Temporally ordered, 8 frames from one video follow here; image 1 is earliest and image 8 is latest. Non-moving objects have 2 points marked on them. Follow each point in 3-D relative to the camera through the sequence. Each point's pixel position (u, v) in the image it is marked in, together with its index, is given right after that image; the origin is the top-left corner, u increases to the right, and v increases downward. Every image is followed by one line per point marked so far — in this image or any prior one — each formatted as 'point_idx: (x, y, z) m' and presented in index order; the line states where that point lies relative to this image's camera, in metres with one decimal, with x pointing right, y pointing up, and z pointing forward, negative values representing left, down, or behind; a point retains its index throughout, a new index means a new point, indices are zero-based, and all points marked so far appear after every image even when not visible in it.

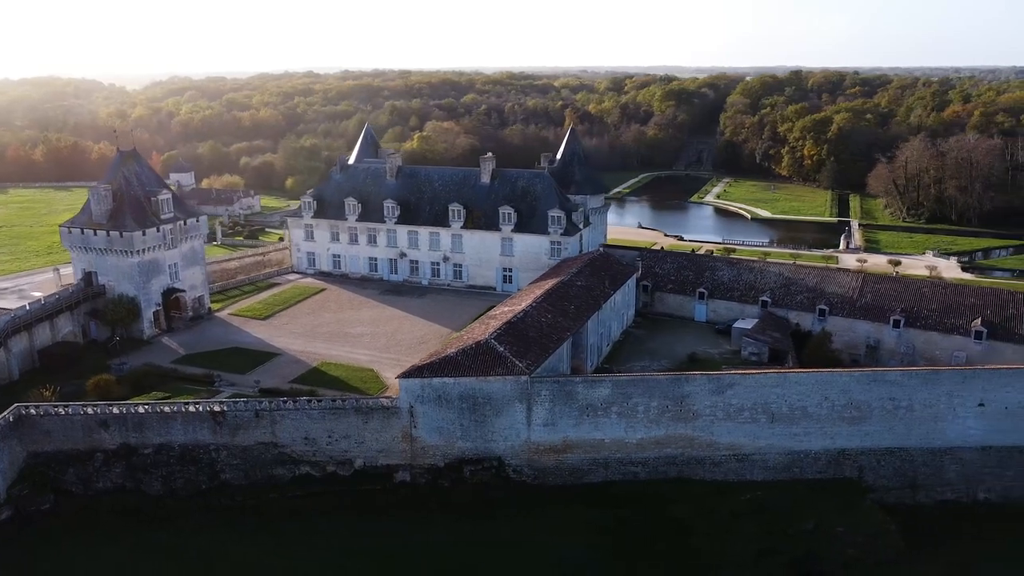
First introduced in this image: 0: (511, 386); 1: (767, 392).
0: (0.0, -2.4, +19.7) m
1: (+6.3, -2.6, +20.0) m
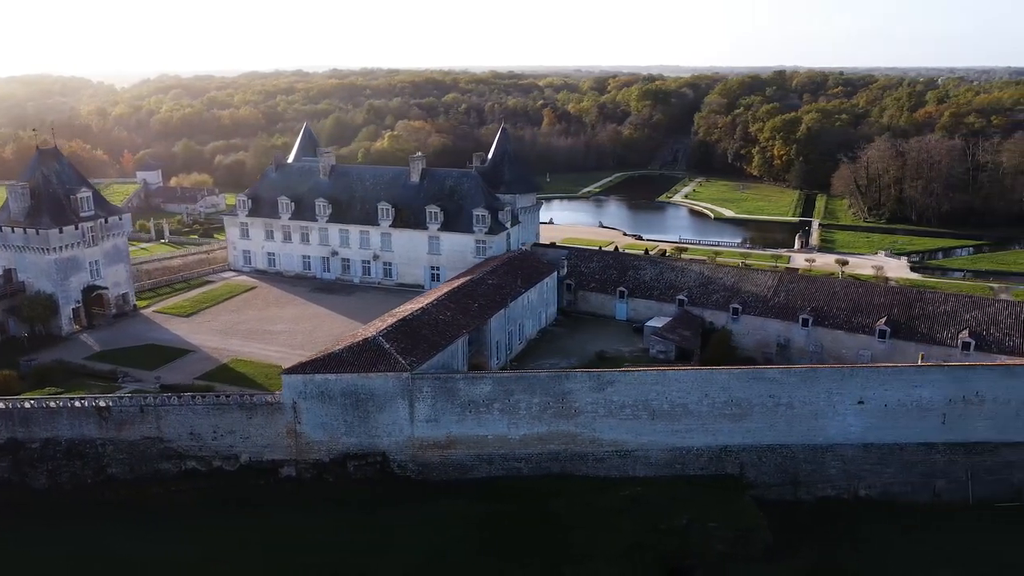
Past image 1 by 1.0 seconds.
0: (-3.0, -2.4, +19.9) m
1: (+3.4, -2.5, +20.3) m
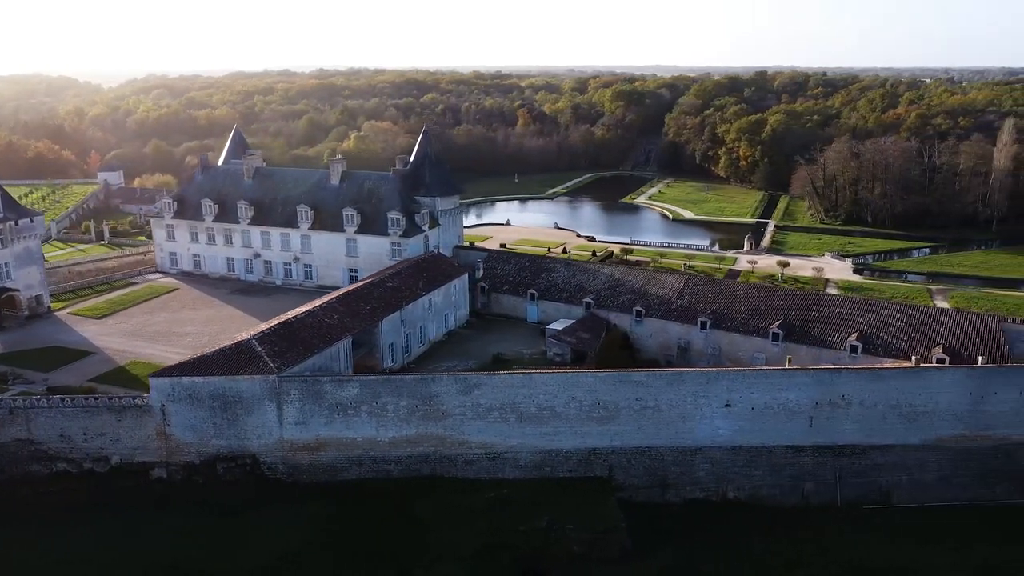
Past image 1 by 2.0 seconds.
0: (-6.3, -2.4, +20.1) m
1: (0.0, -2.6, +20.4) m
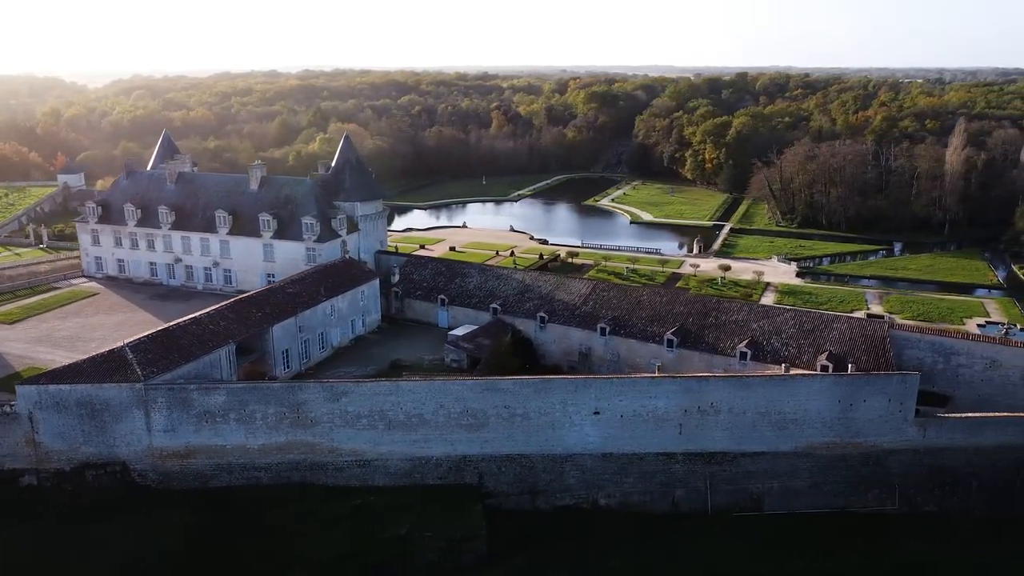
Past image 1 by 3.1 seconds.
0: (-9.7, -2.6, +20.2) m
1: (-3.3, -2.8, +20.5) m
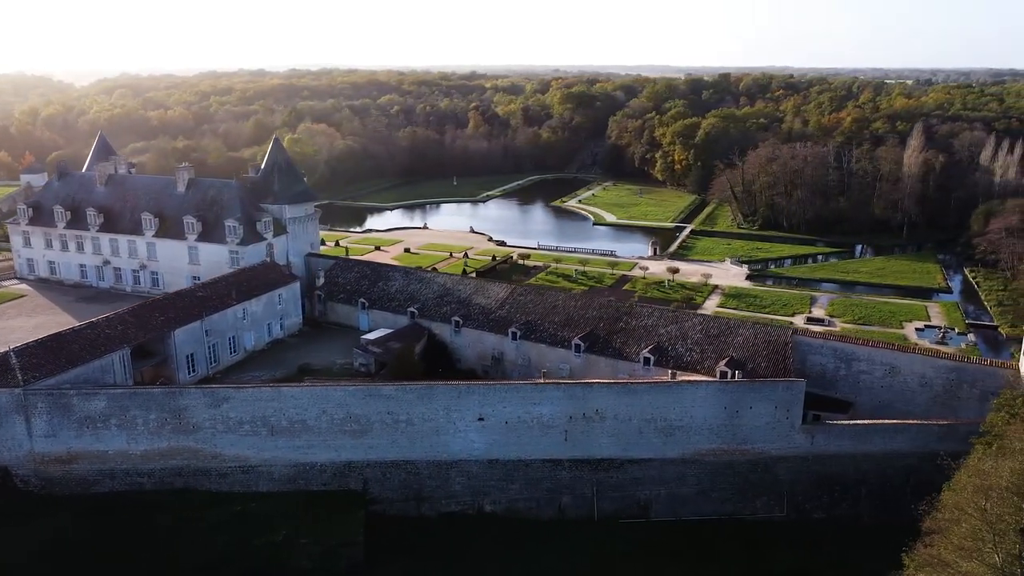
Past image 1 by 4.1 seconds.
0: (-12.7, -2.8, +20.1) m
1: (-6.3, -3.0, +20.4) m
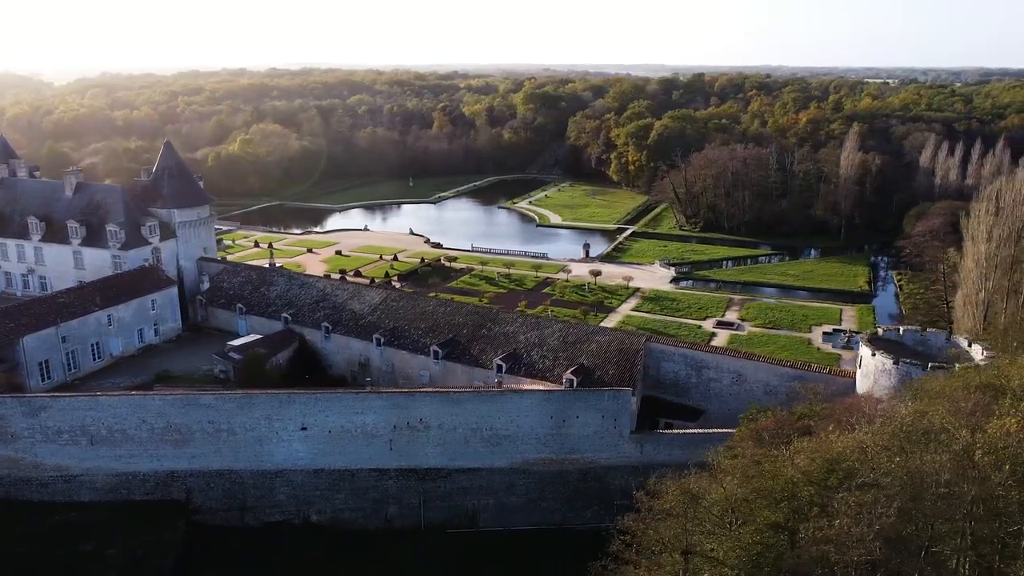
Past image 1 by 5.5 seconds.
0: (-17.2, -3.0, +19.9) m
1: (-10.9, -3.2, +20.3) m
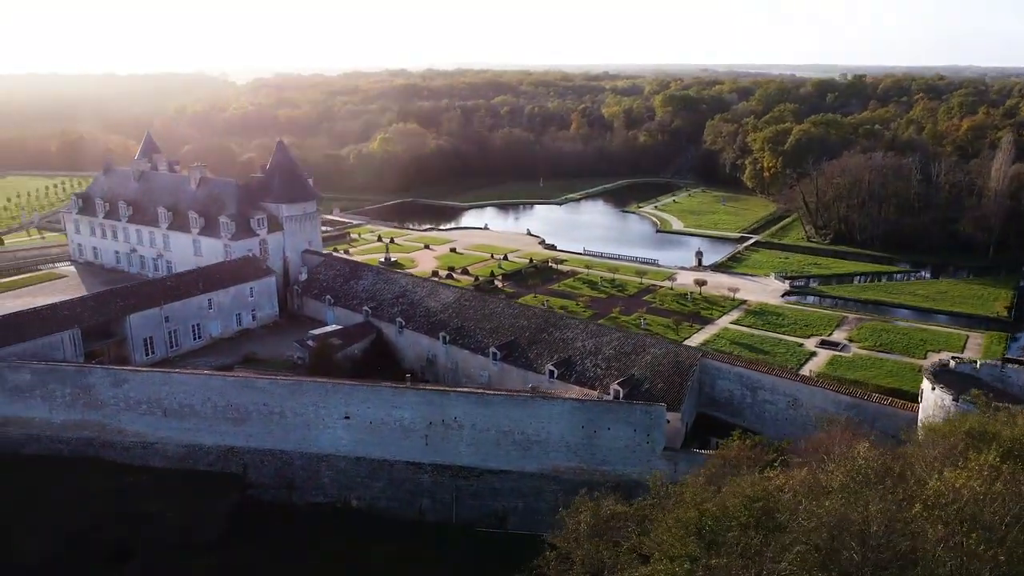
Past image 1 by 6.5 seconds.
0: (-16.2, -2.3, +23.3) m
1: (-9.9, -2.8, +22.4) m
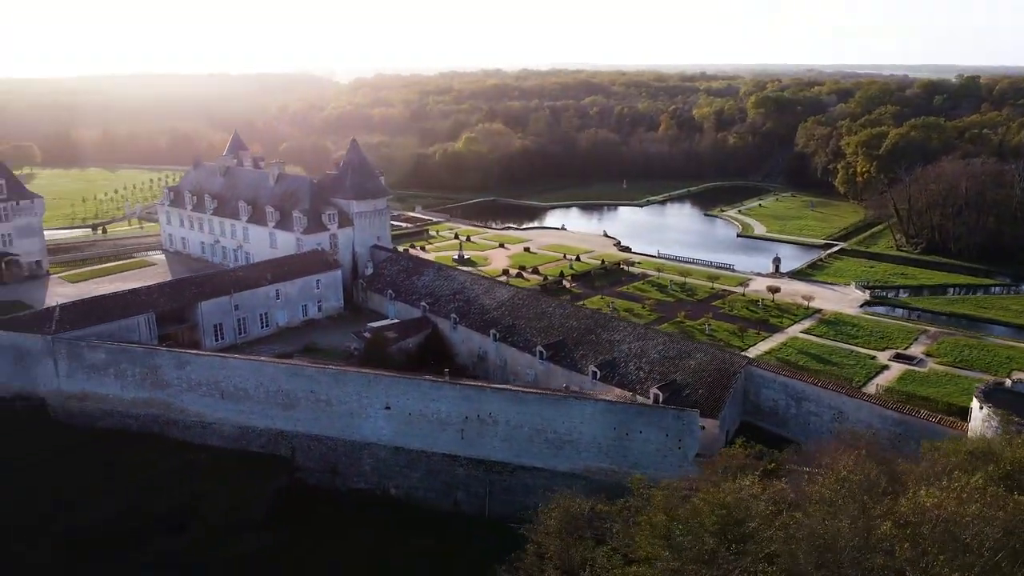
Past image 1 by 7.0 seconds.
0: (-14.9, -1.7, +25.4) m
1: (-8.8, -2.5, +23.8) m
